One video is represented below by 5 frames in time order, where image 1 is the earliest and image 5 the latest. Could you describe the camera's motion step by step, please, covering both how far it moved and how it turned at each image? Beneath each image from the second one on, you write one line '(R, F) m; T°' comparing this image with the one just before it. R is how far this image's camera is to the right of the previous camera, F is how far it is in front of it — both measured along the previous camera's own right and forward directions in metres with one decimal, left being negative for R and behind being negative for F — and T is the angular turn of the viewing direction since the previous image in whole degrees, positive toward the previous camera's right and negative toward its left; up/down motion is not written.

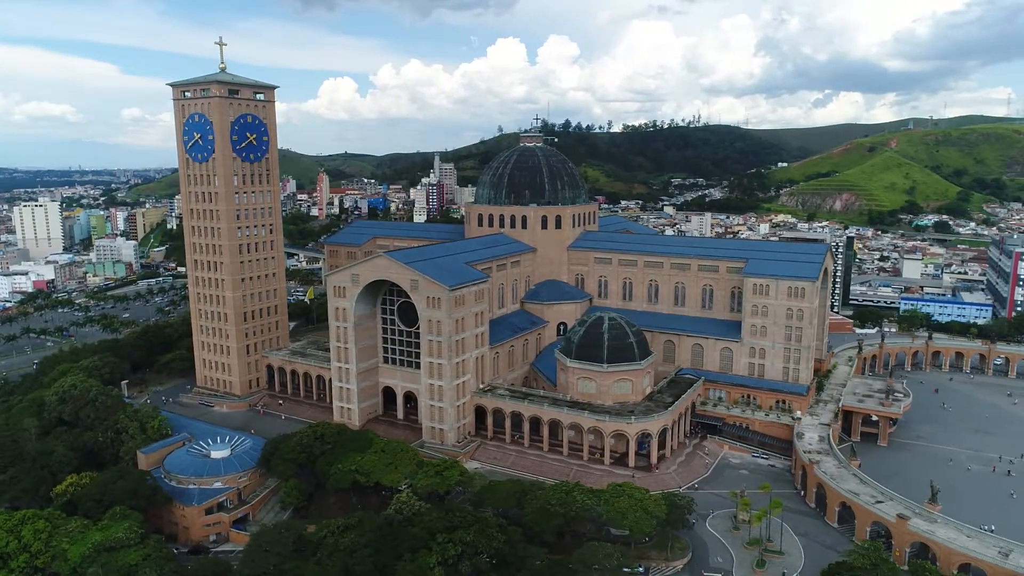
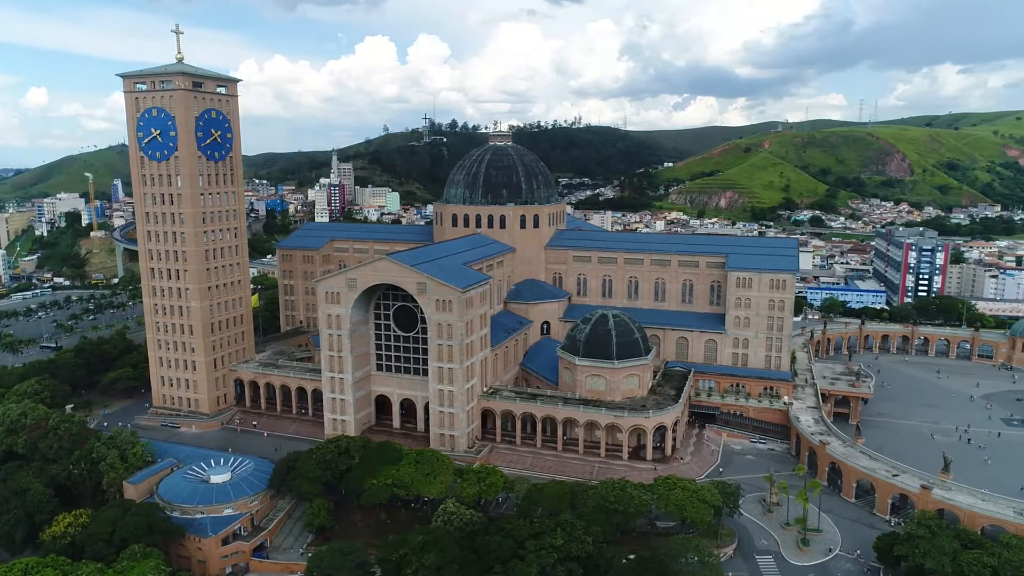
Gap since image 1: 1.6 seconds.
(-12.4, +1.9) m; +10°
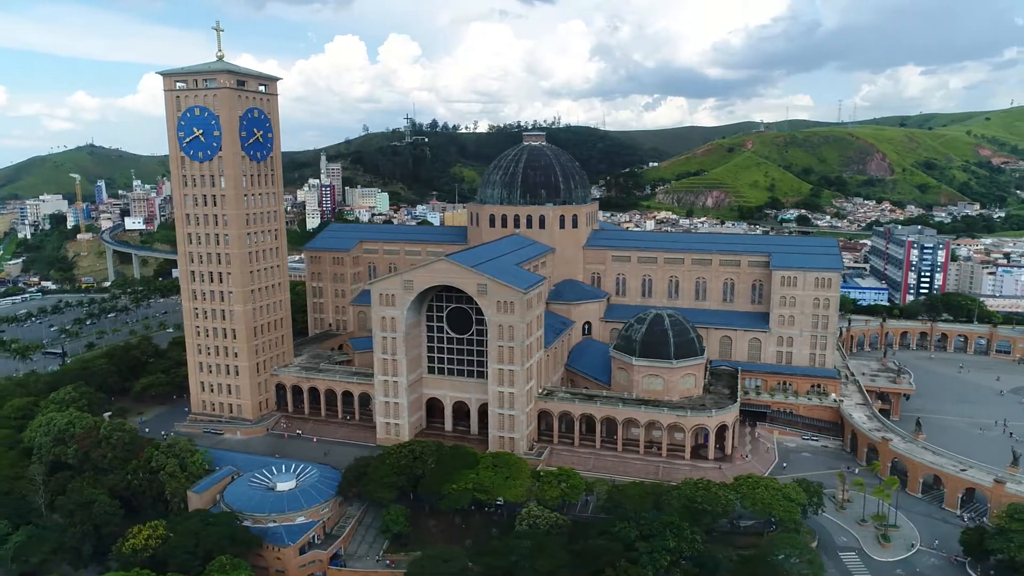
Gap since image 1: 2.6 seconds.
(-8.1, +0.7) m; +2°
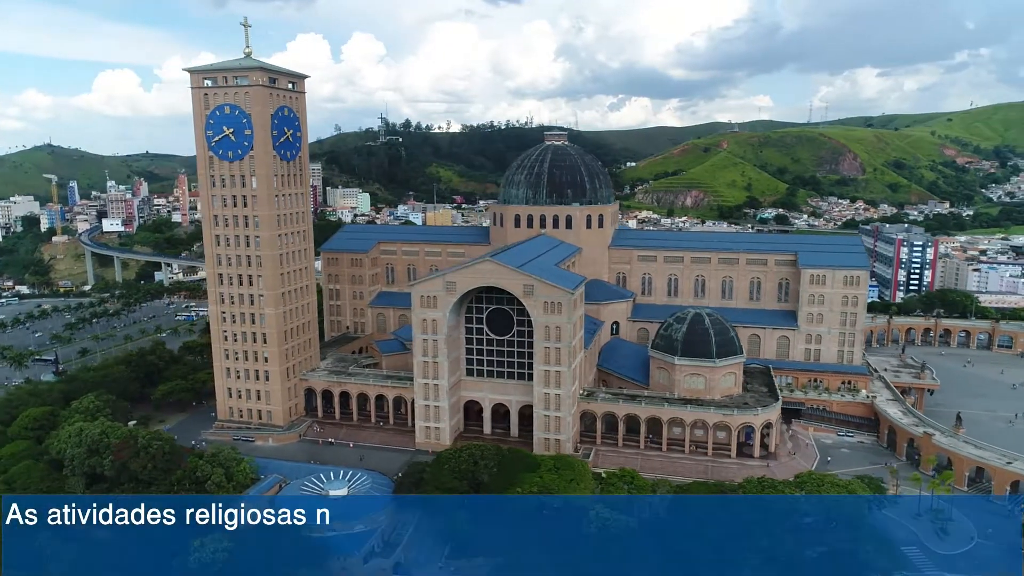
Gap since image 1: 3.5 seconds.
(-7.2, +0.8) m; +3°
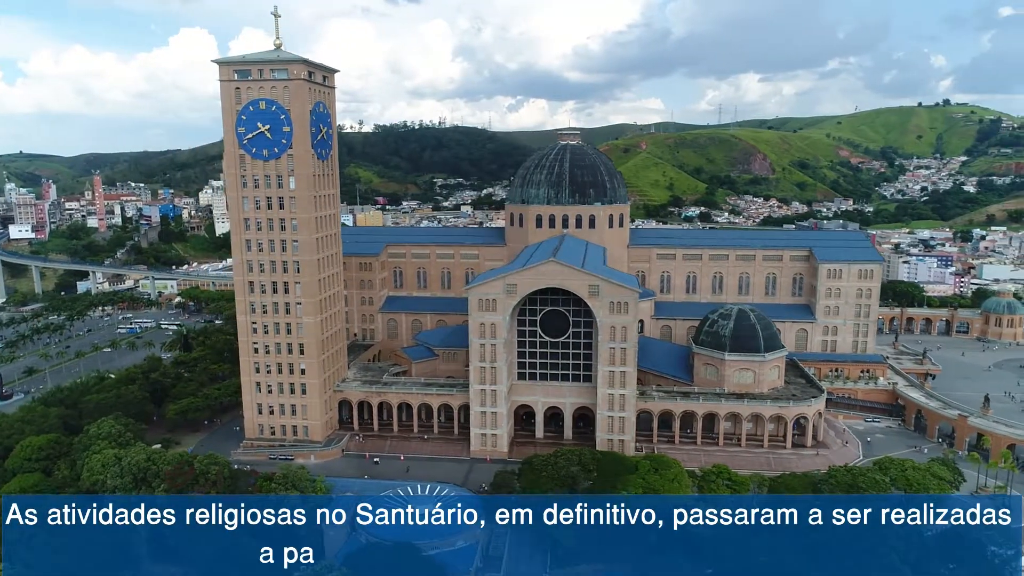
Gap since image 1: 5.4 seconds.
(-14.5, +2.3) m; +8°
